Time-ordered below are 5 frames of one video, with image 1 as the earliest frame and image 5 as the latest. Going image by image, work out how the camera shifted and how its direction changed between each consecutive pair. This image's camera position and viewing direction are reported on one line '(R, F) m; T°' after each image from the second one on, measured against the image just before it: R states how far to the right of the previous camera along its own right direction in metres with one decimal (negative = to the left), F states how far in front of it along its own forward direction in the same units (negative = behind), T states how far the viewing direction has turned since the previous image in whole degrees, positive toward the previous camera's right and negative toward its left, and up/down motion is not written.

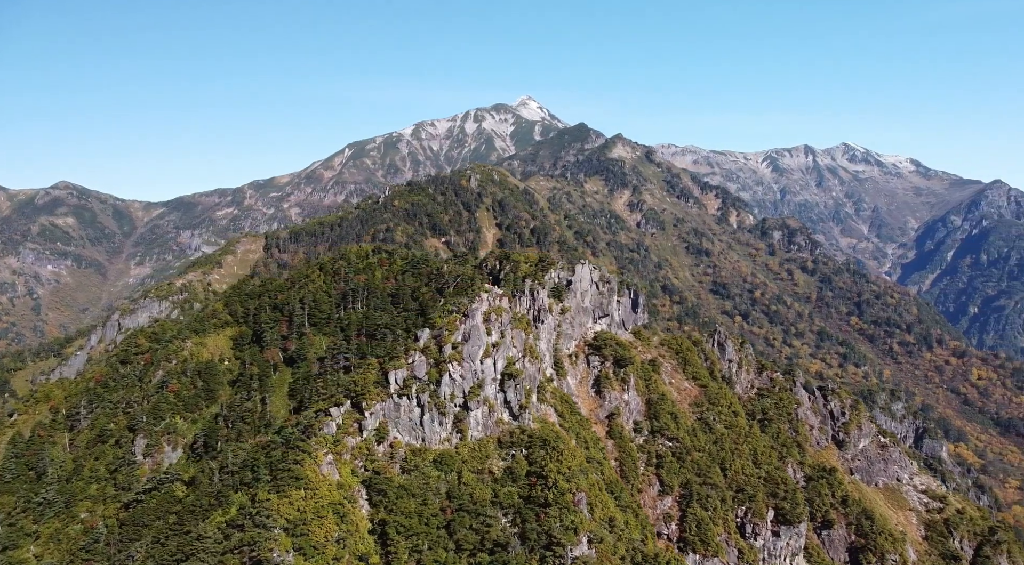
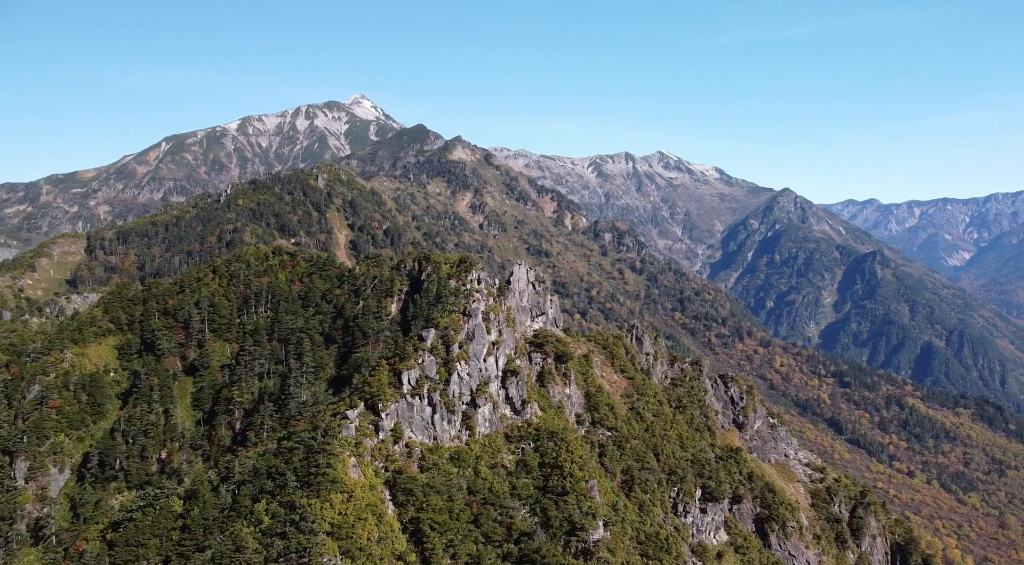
(-17.7, -0.9) m; +13°
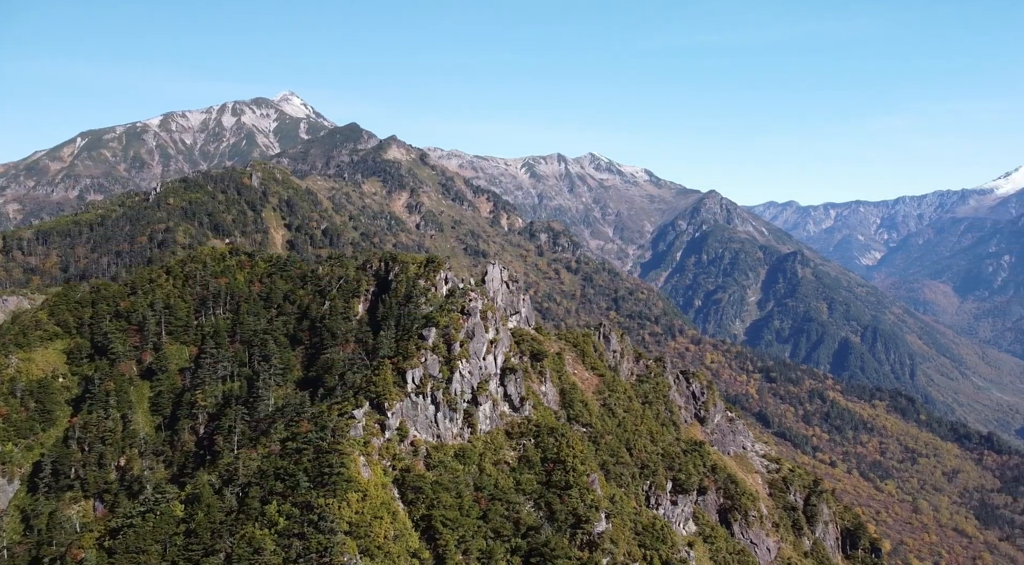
(-7.1, -0.7) m; +5°
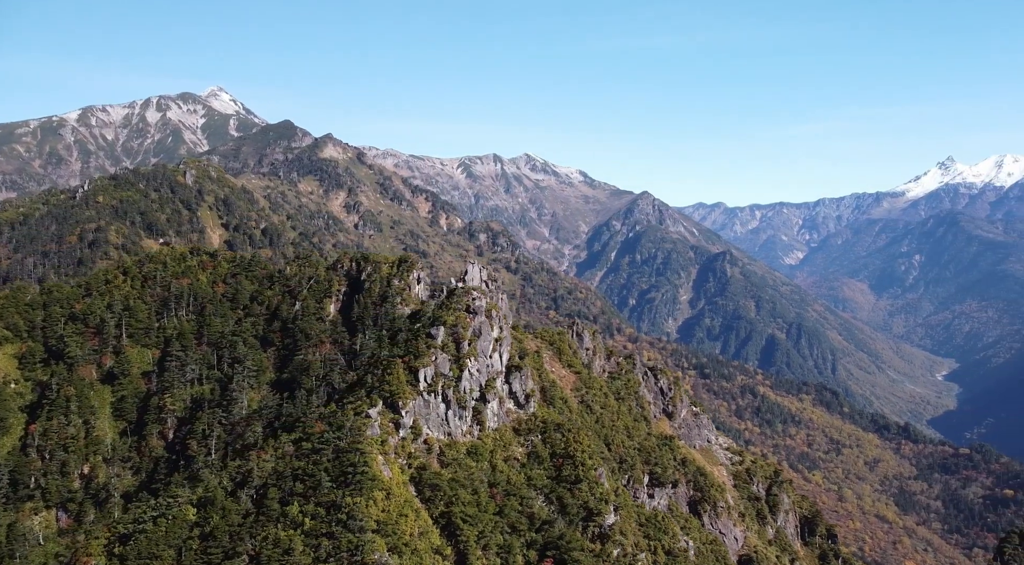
(-7.6, -0.6) m; +5°
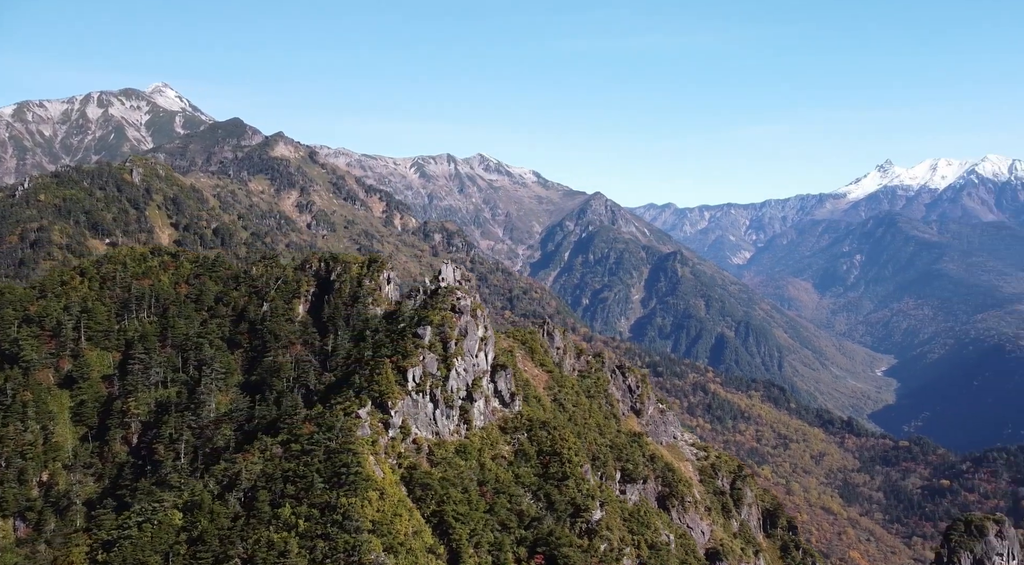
(-3.5, -0.3) m; +4°
